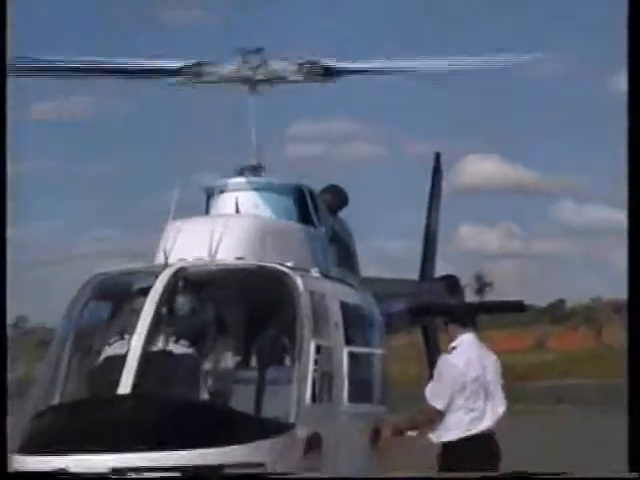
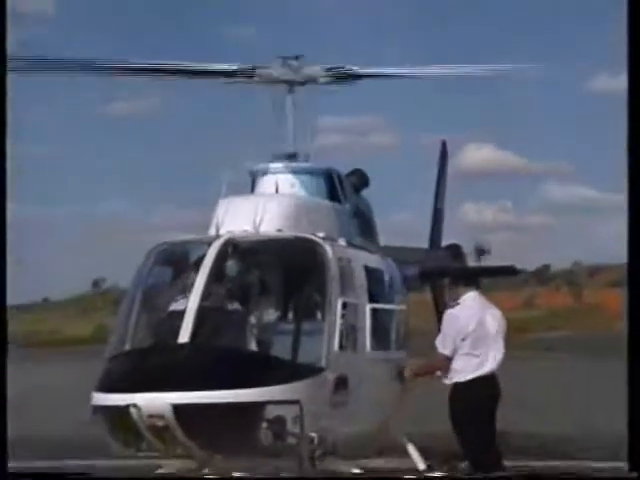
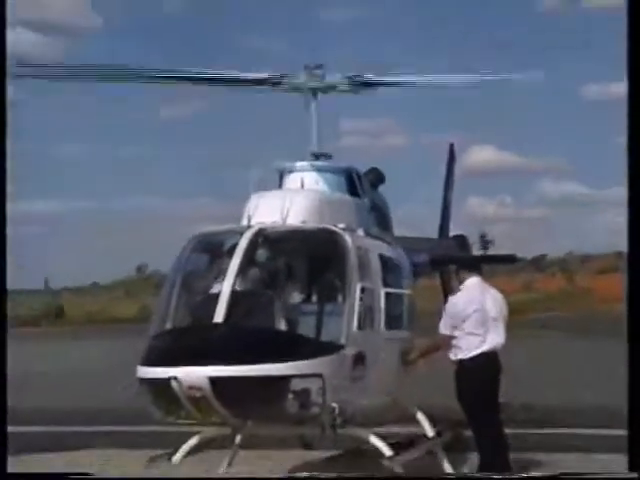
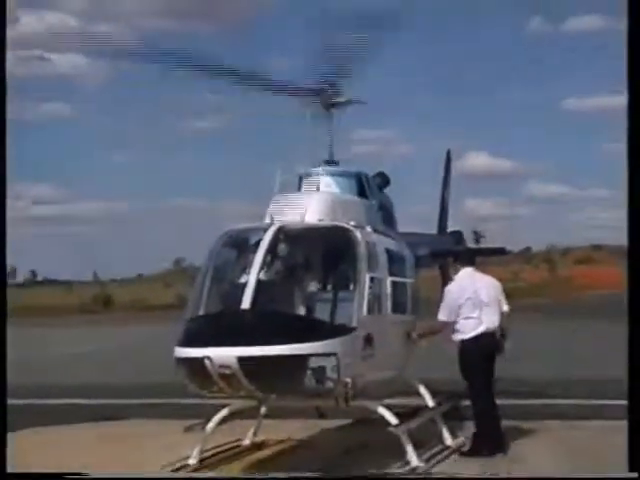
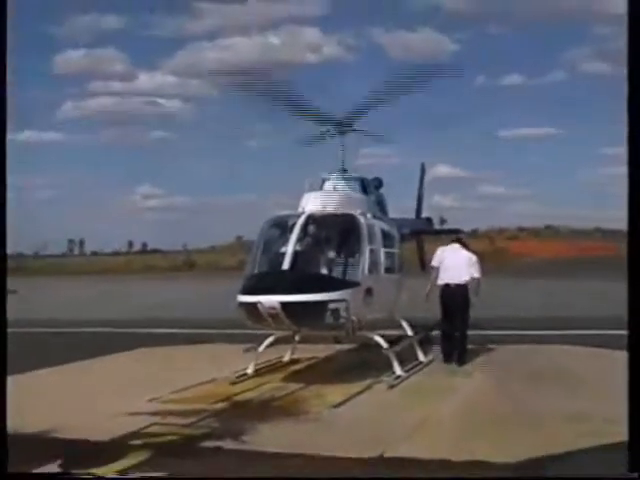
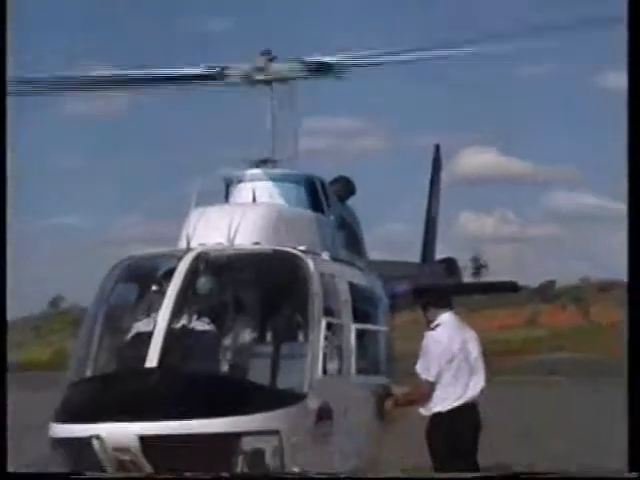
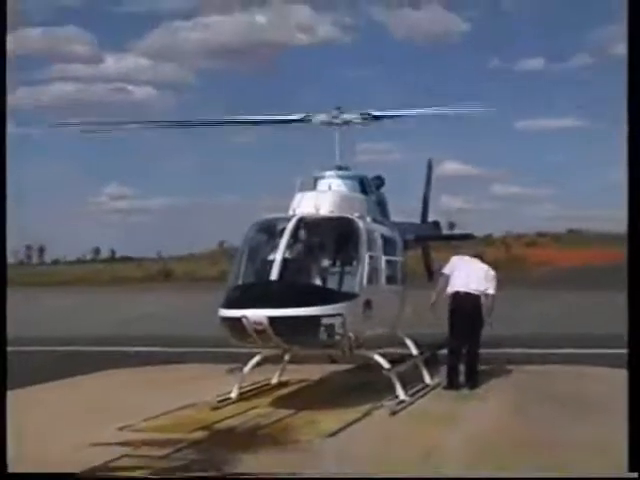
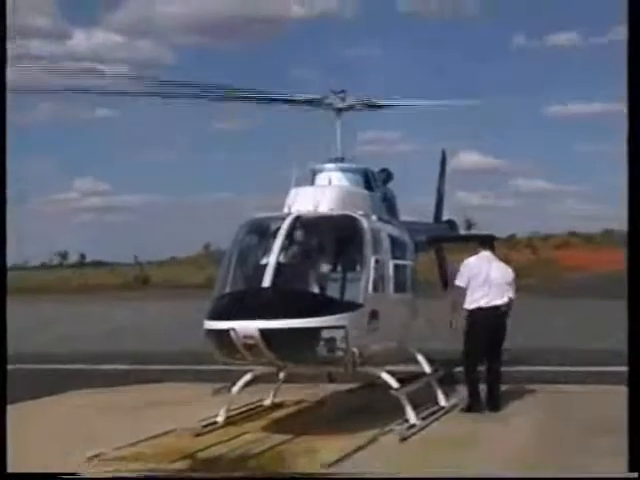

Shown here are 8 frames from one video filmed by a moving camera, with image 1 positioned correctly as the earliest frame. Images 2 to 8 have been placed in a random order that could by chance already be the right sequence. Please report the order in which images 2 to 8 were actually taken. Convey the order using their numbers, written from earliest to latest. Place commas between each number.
6, 2, 3, 4, 8, 7, 5
